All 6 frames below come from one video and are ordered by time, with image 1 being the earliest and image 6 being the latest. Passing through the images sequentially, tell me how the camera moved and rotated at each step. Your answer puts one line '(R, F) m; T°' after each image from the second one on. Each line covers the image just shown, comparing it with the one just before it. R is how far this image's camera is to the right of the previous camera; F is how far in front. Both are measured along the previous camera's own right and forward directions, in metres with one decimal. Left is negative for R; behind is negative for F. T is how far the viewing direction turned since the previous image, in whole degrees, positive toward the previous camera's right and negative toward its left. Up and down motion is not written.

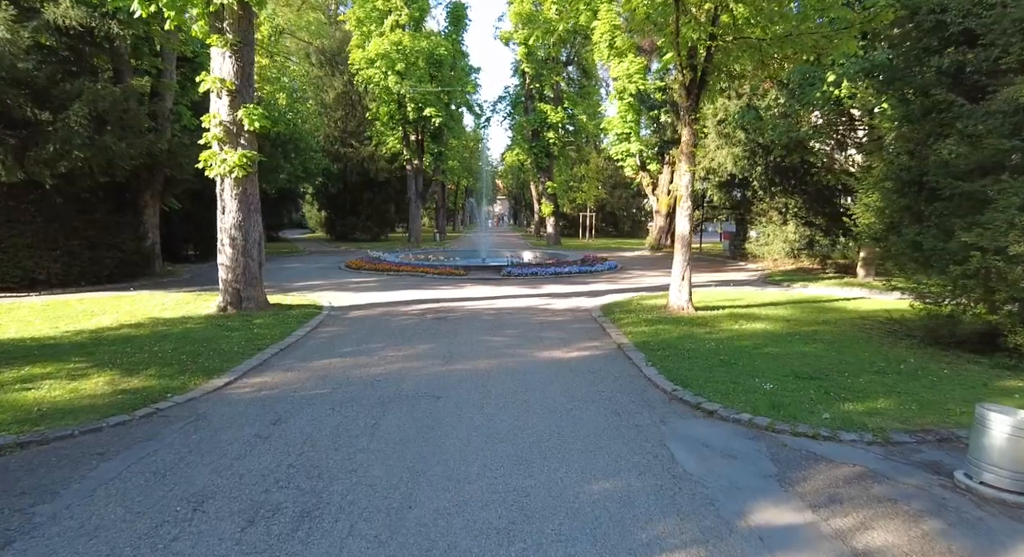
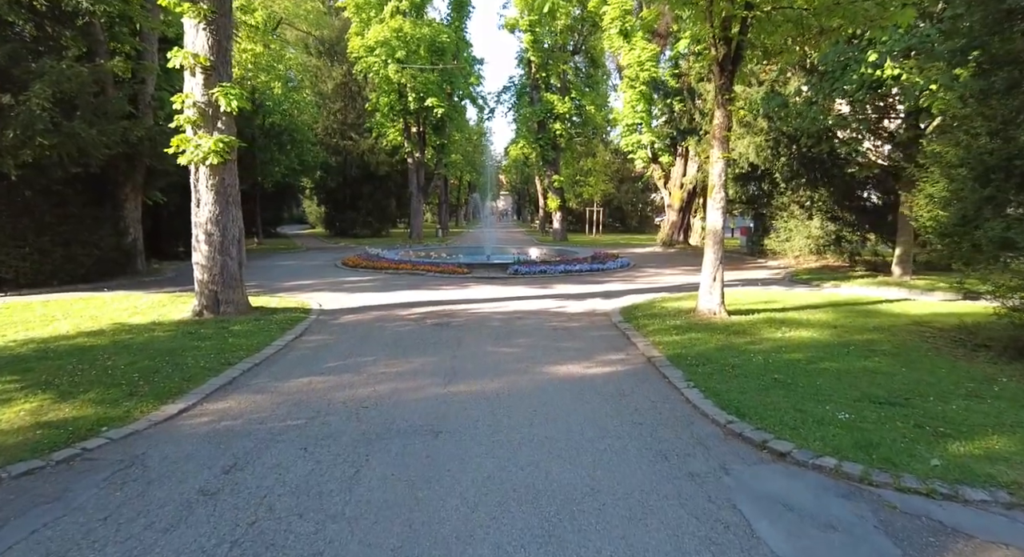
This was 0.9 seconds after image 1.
(-0.1, +1.2) m; 0°
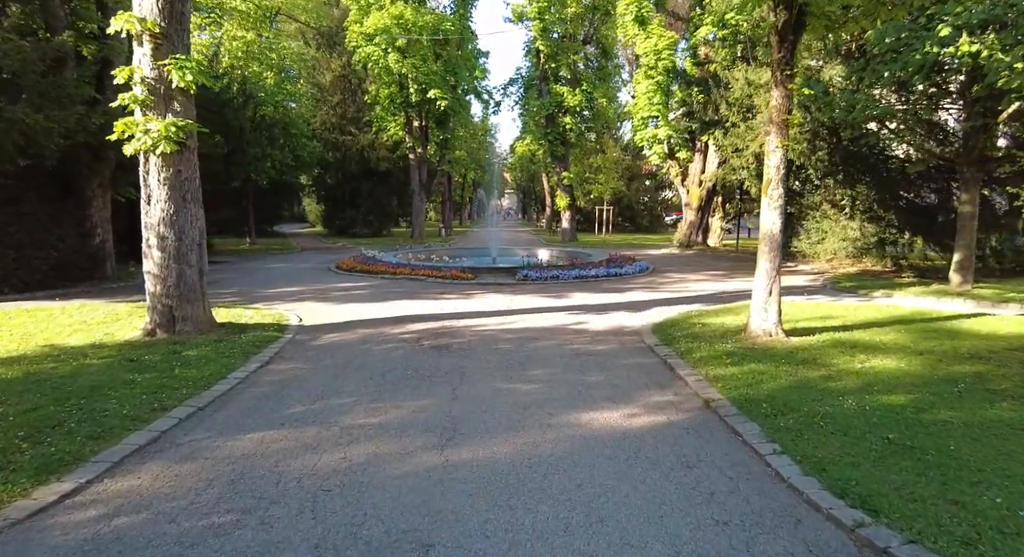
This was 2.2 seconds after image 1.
(-0.1, +1.7) m; 0°
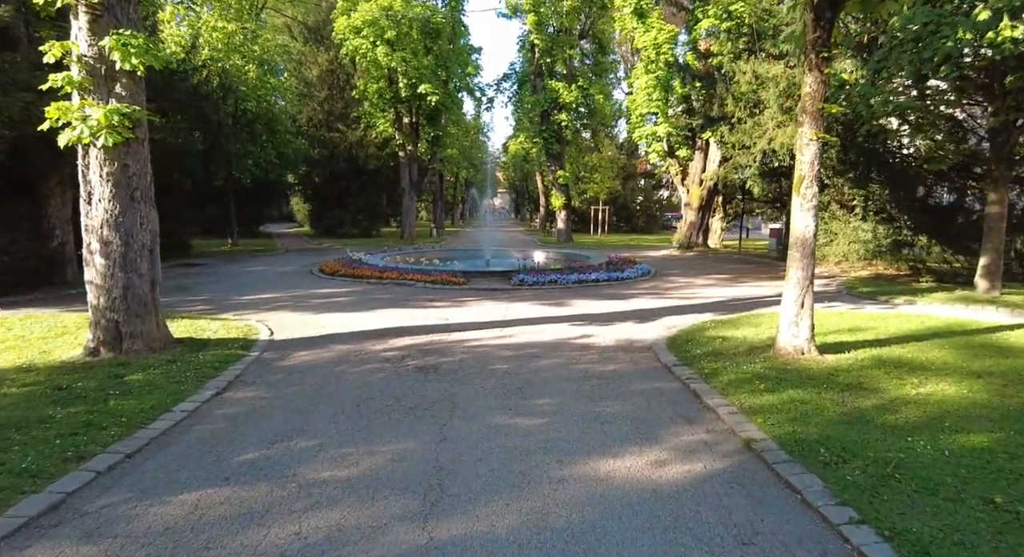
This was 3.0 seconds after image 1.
(-0.1, +1.1) m; +1°
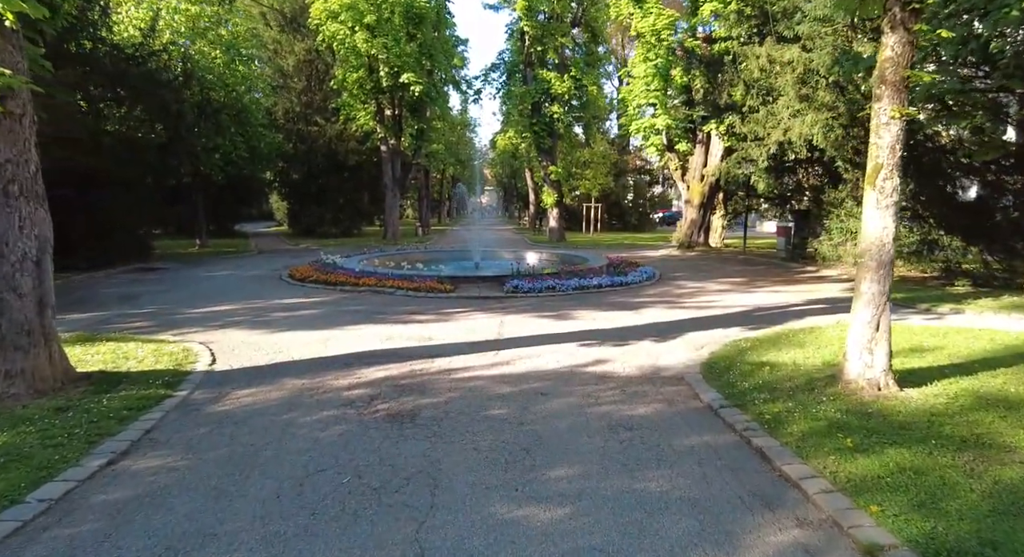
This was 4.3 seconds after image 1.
(-0.1, +1.7) m; +1°
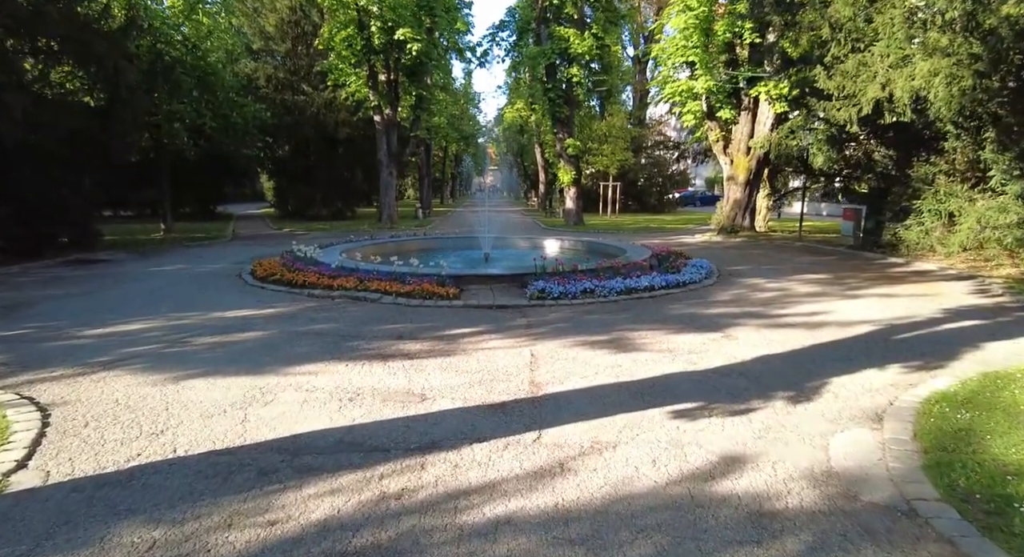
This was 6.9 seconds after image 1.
(-0.3, +3.5) m; 0°
